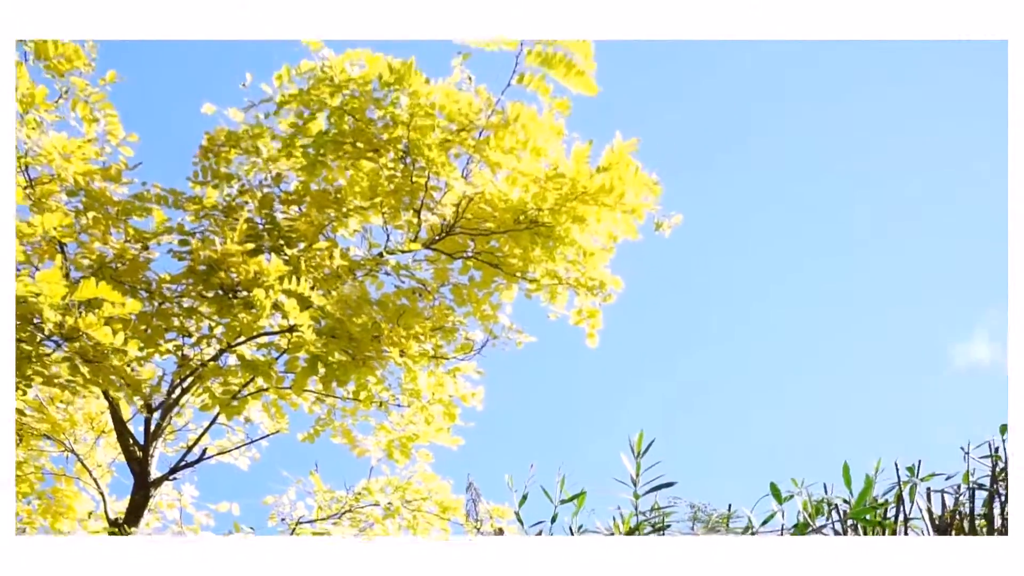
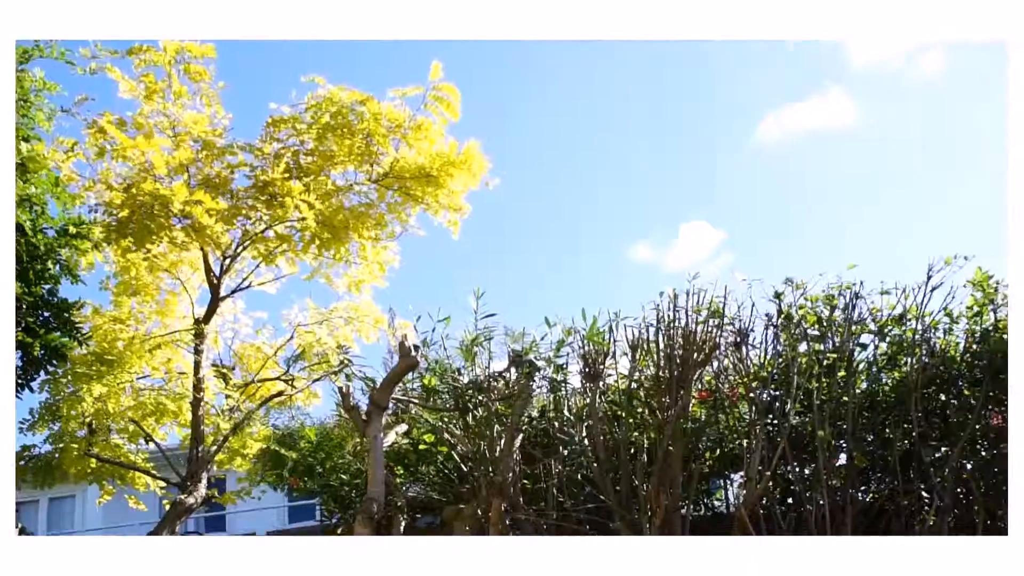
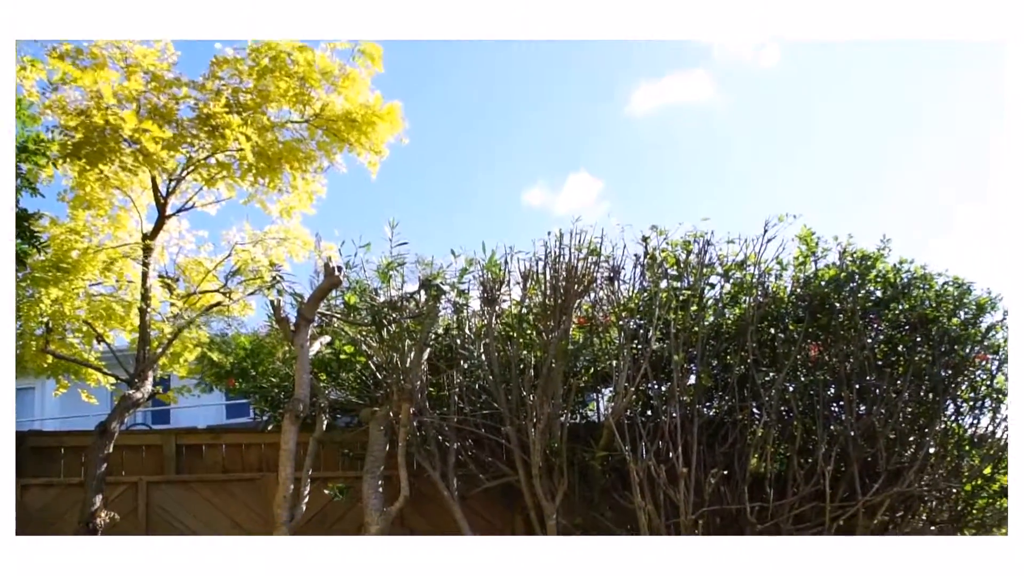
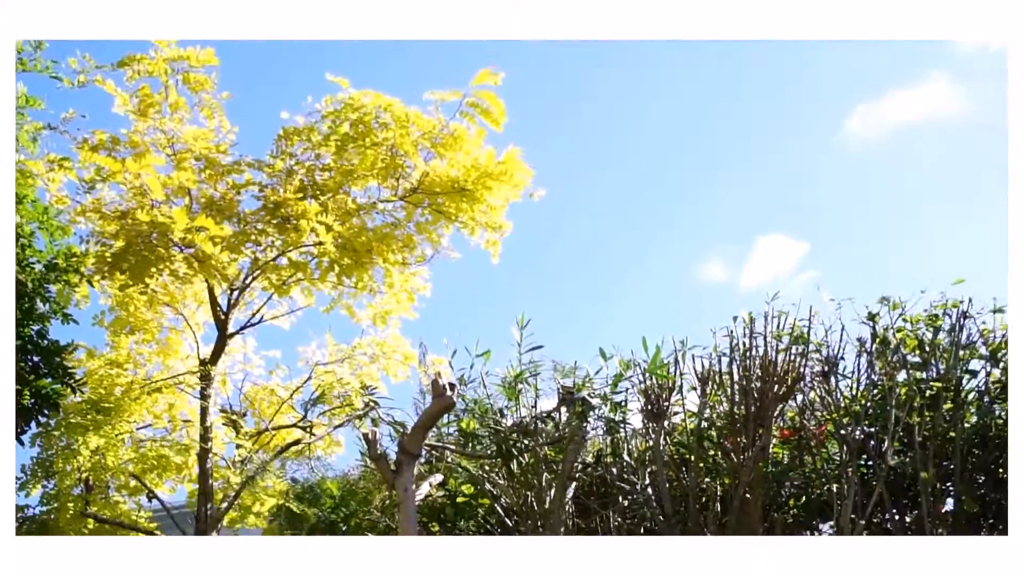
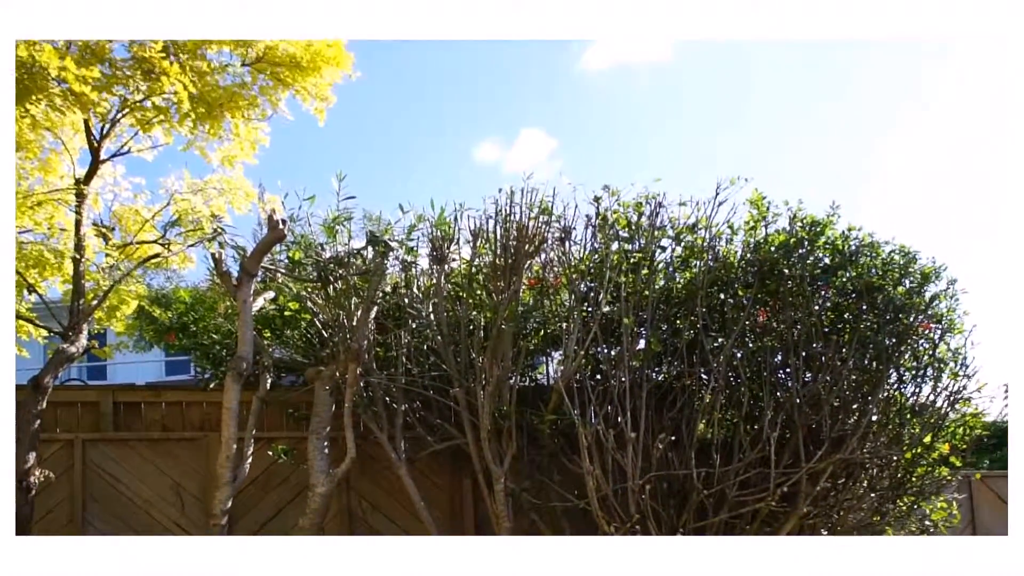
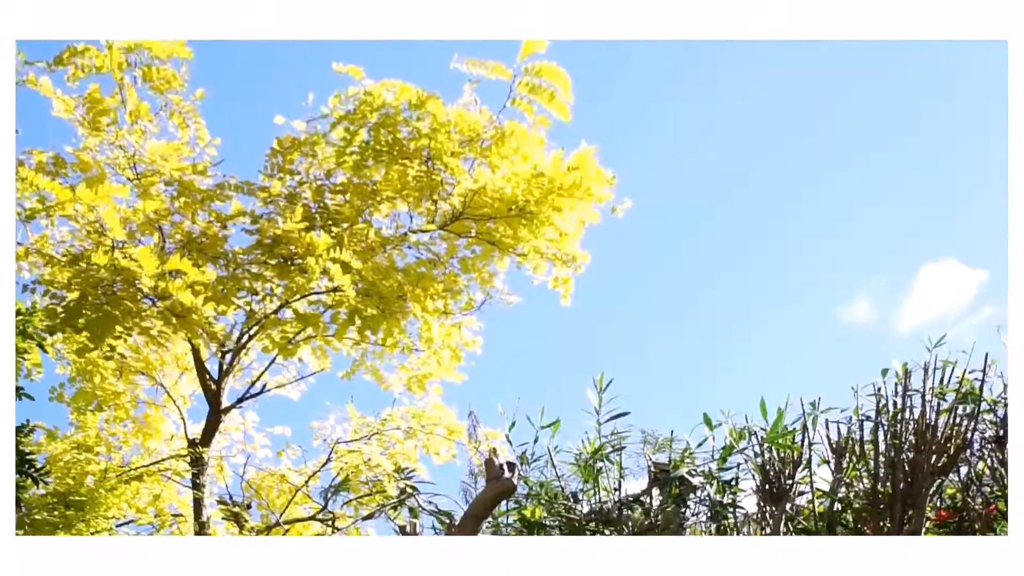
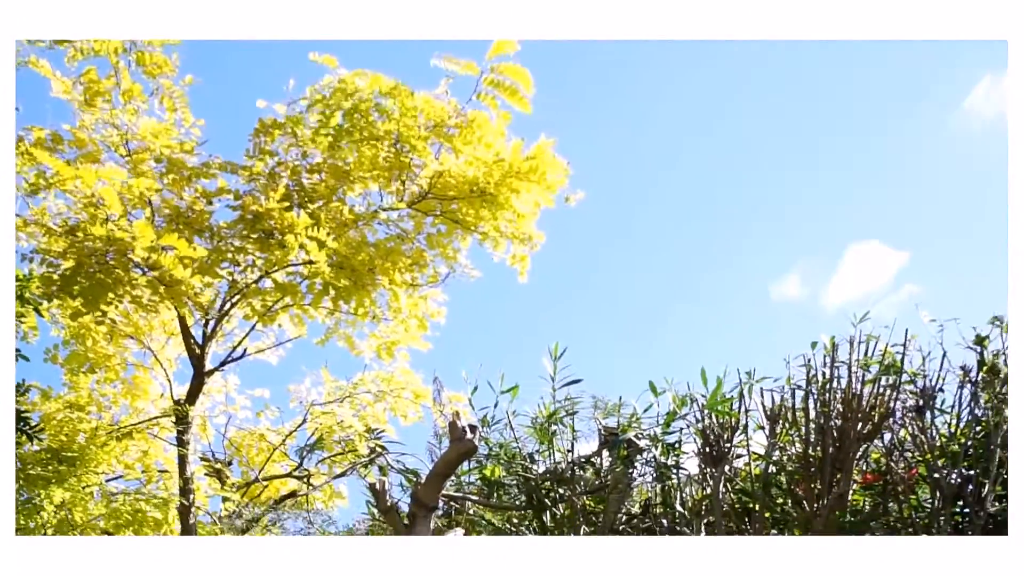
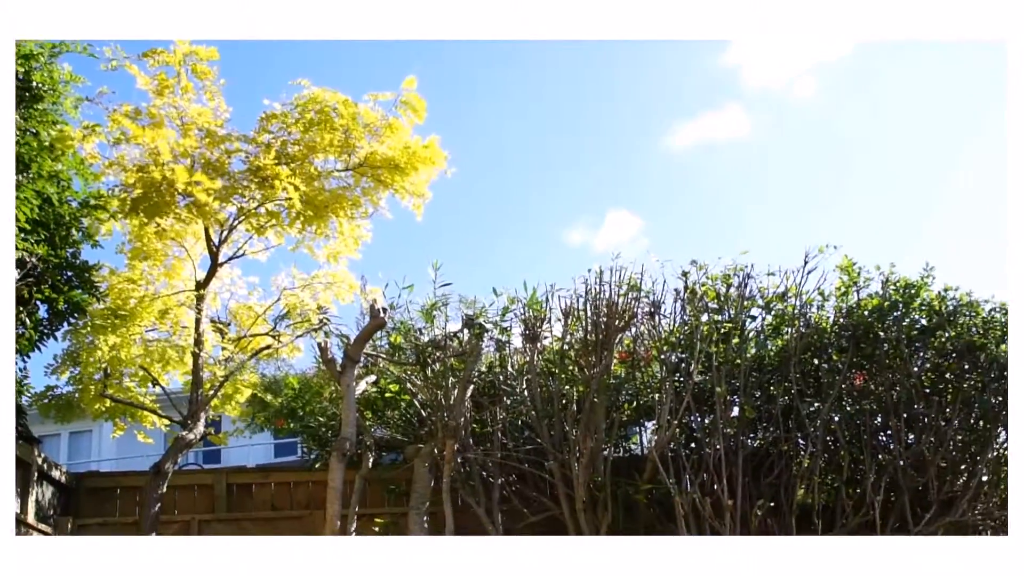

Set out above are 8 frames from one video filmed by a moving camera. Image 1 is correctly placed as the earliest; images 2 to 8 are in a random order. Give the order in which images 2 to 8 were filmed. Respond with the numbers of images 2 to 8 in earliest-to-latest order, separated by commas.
6, 7, 4, 2, 8, 3, 5
